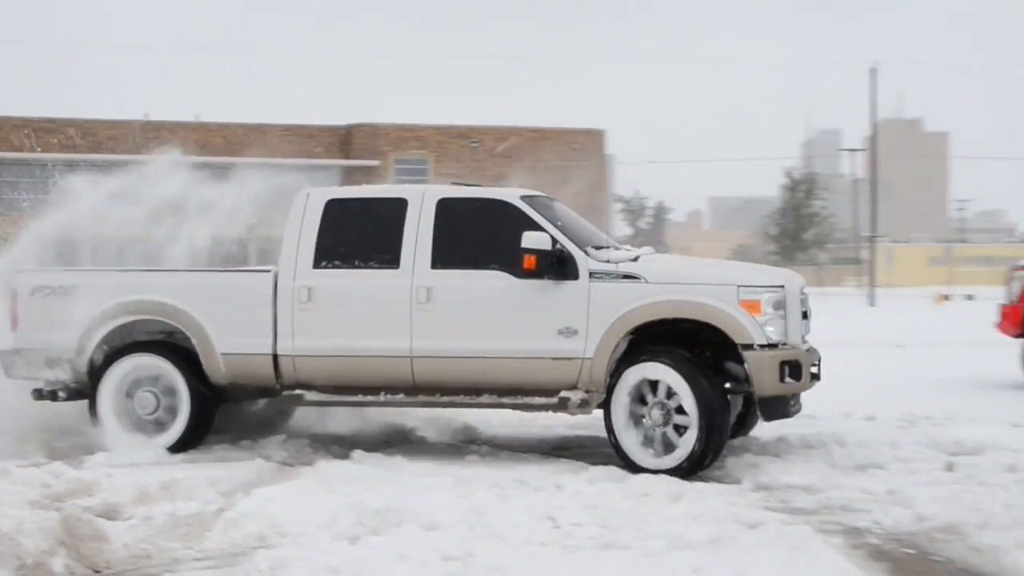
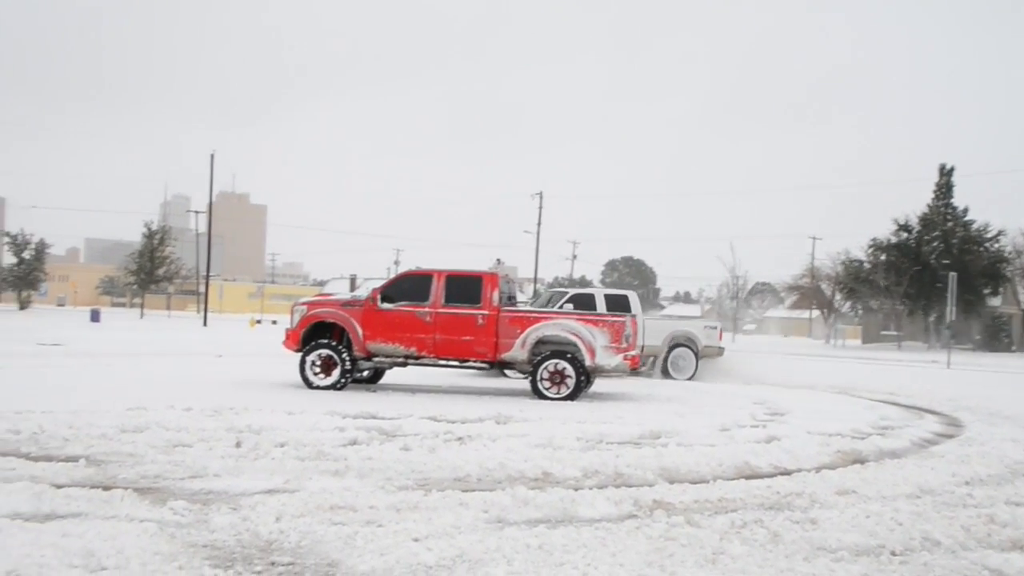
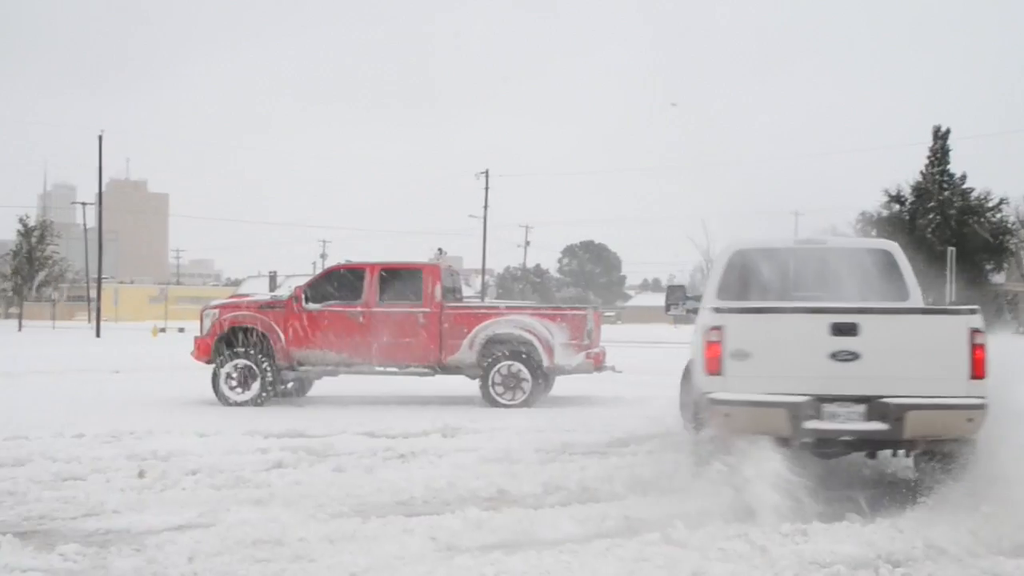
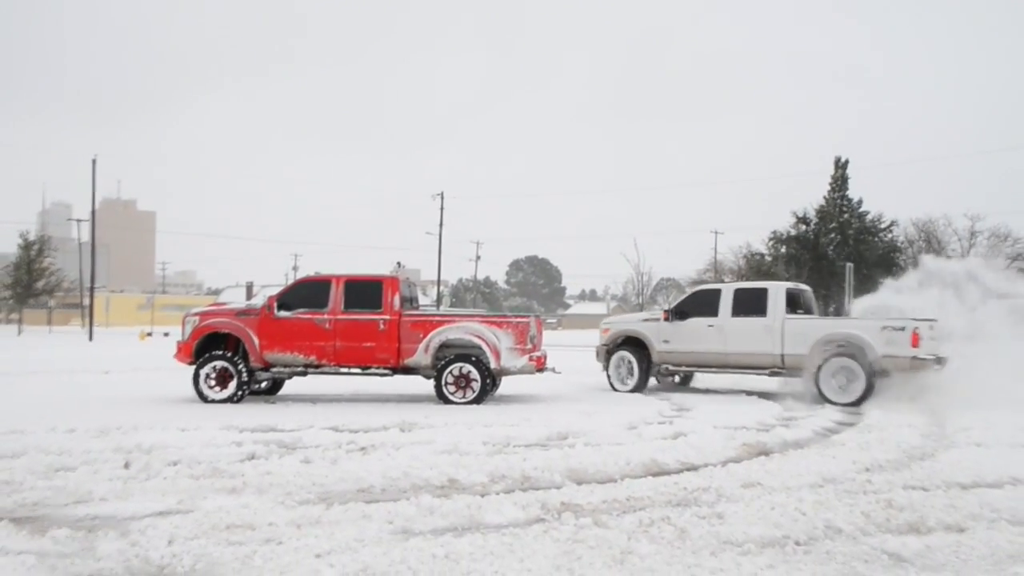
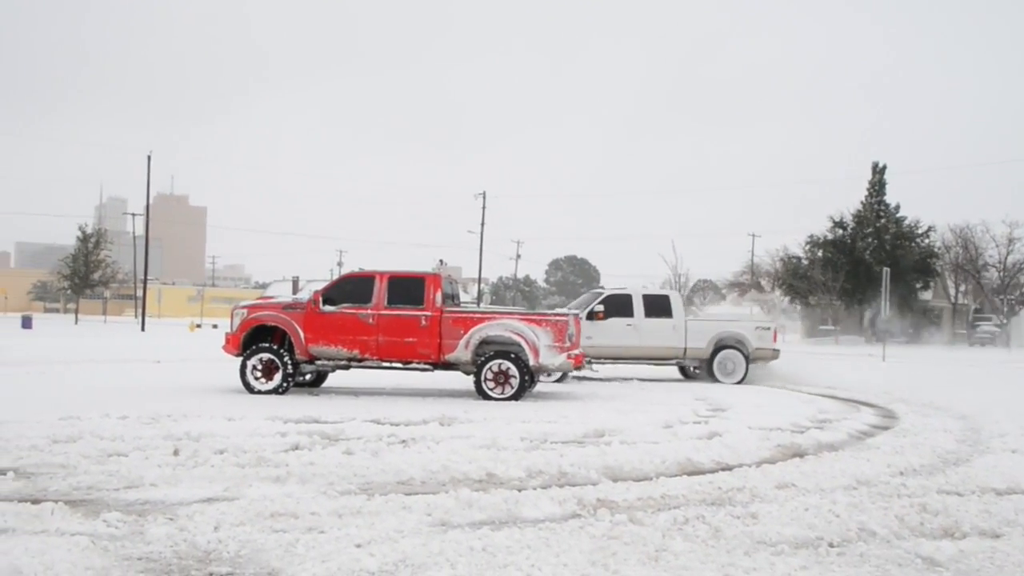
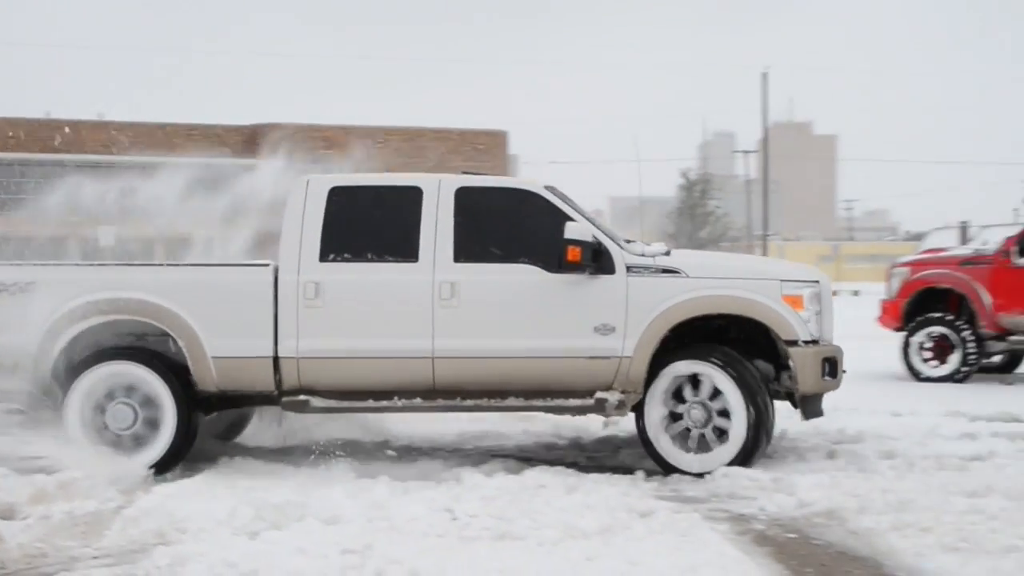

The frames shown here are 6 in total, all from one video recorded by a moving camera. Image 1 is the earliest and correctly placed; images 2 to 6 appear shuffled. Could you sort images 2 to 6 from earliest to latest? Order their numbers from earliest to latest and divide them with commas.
6, 3, 4, 5, 2
